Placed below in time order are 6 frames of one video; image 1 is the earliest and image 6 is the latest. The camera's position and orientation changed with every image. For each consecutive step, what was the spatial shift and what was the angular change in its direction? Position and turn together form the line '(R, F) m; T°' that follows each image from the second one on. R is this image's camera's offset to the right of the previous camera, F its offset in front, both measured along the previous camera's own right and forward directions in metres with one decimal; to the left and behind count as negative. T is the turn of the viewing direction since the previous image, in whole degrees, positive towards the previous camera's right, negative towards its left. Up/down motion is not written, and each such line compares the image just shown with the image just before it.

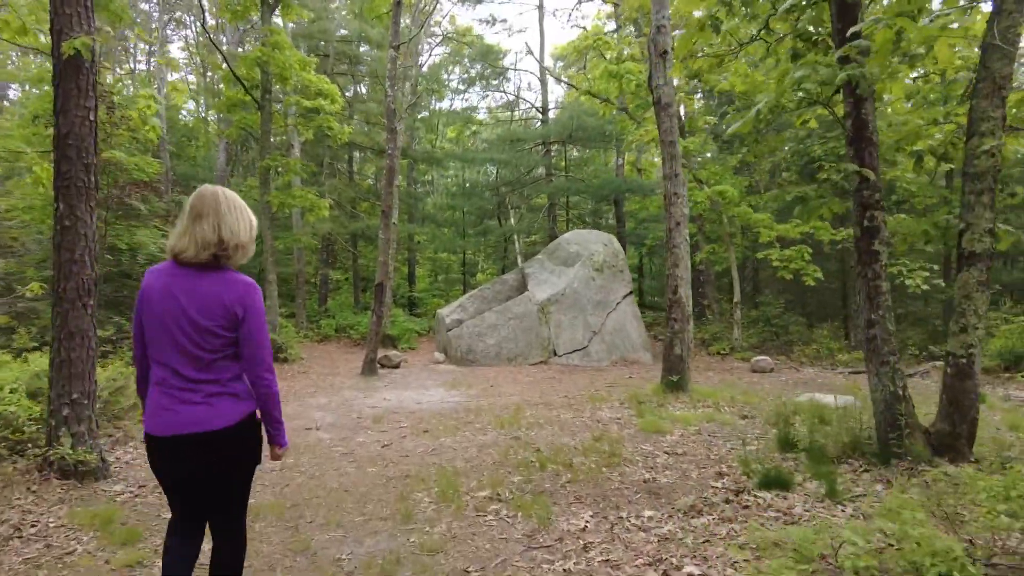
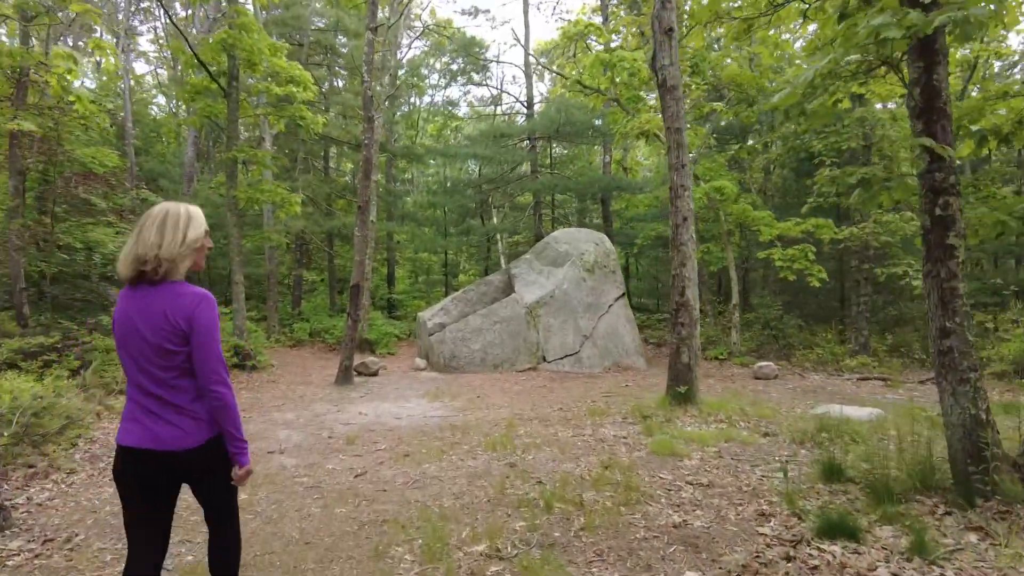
(-0.1, +0.8) m; +2°
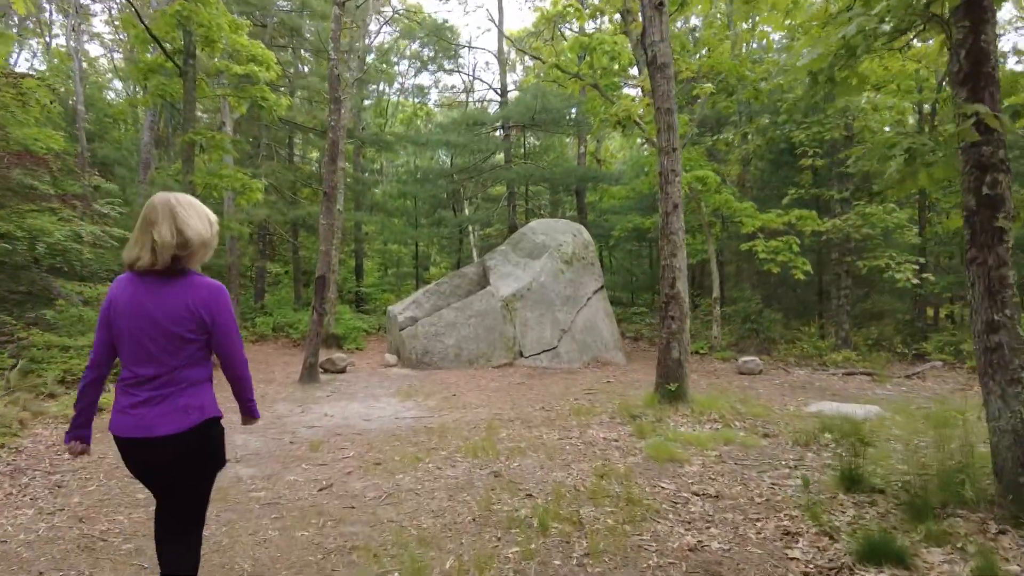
(-0.1, +0.5) m; +3°
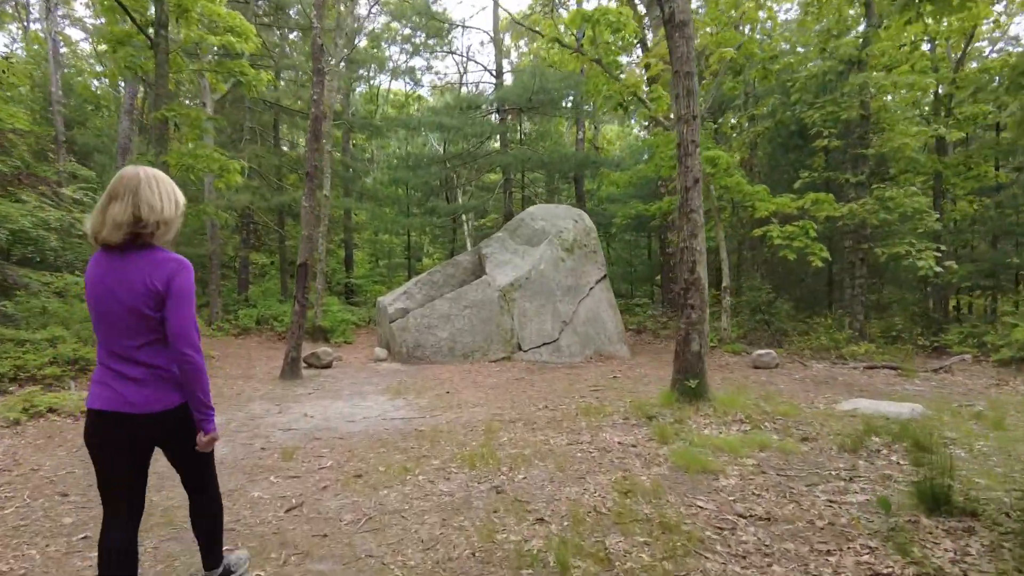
(-0.1, +0.7) m; +1°
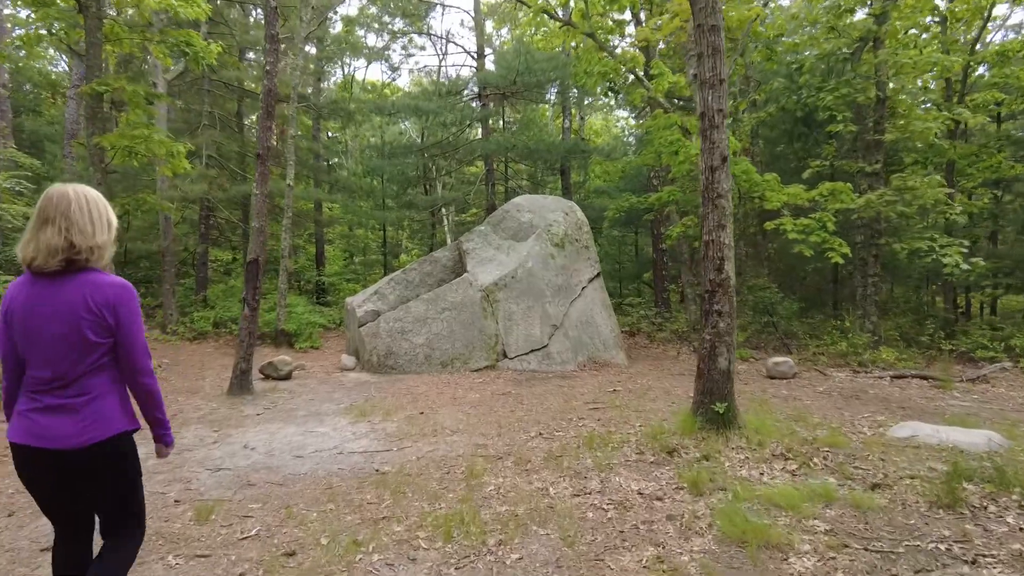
(0.0, +1.1) m; +2°
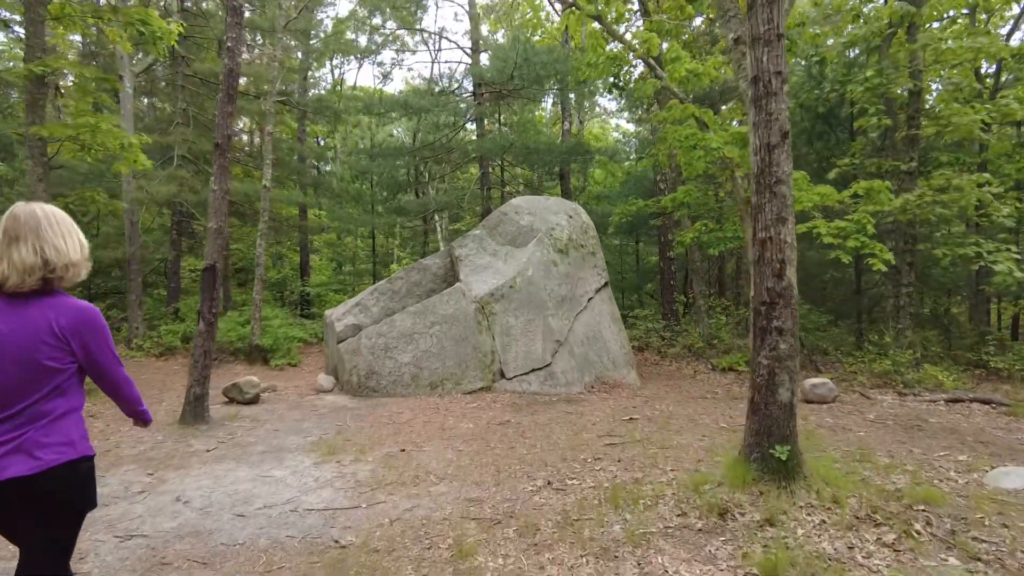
(0.0, +1.0) m; 0°
